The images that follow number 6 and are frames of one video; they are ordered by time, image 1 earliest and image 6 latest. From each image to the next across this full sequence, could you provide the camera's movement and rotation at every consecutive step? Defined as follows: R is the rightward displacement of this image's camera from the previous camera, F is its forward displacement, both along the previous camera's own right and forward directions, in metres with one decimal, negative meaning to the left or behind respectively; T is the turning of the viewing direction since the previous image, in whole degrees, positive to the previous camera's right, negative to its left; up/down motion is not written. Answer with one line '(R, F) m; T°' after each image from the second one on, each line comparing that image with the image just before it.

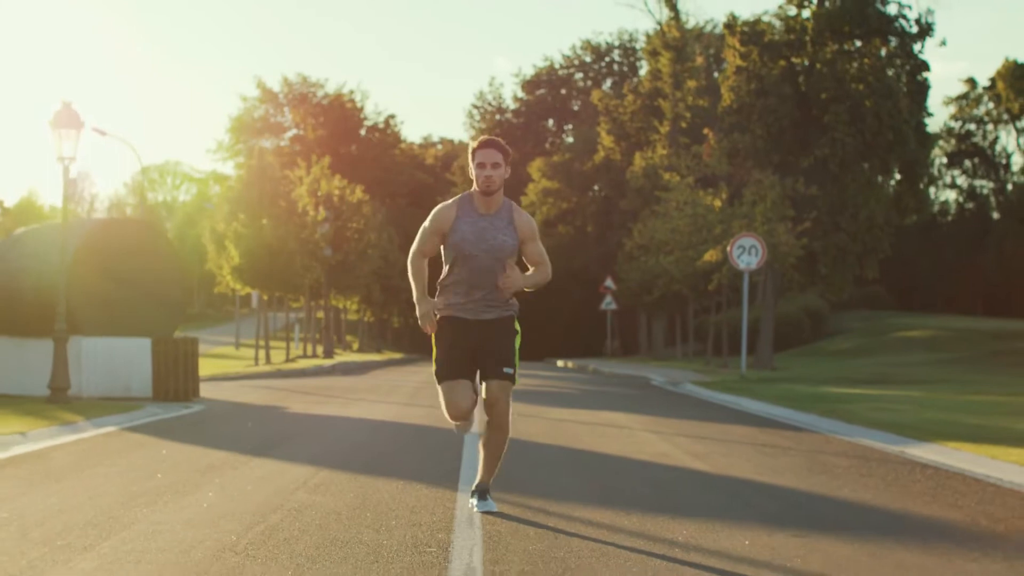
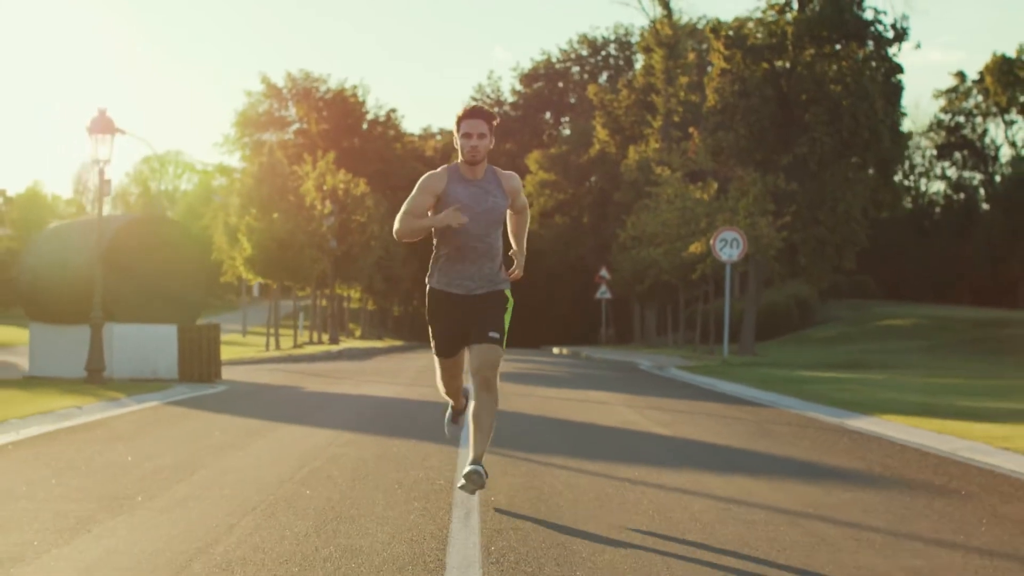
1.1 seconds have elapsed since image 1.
(+0.1, -1.9) m; 0°
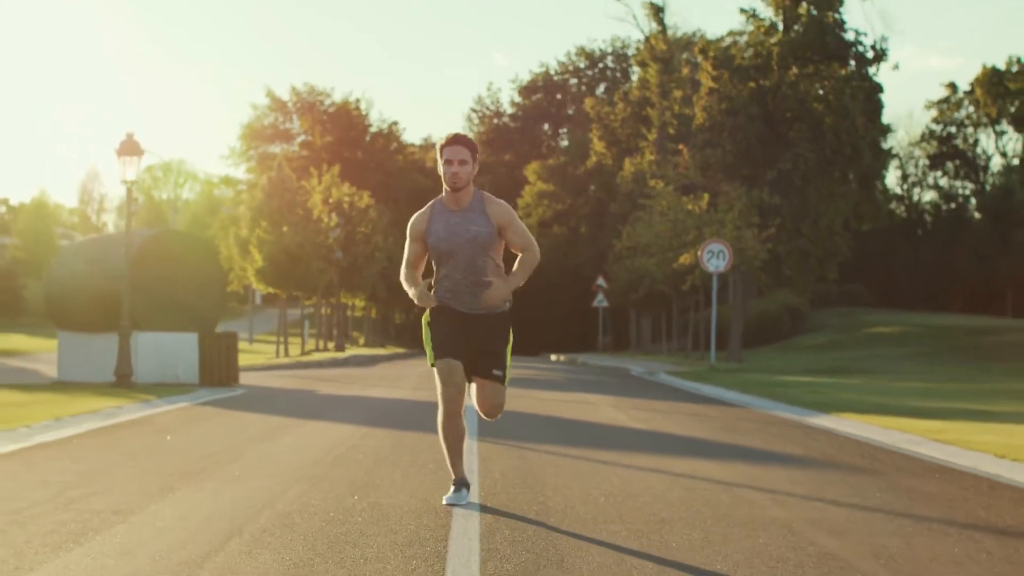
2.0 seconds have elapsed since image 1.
(0.0, -1.7) m; 0°
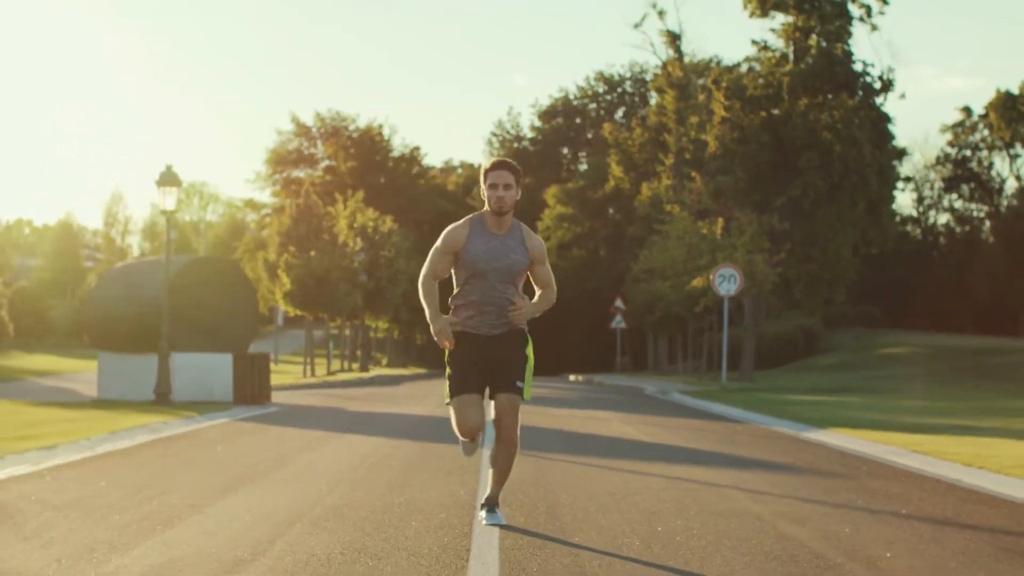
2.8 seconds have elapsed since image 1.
(0.0, -1.3) m; -1°
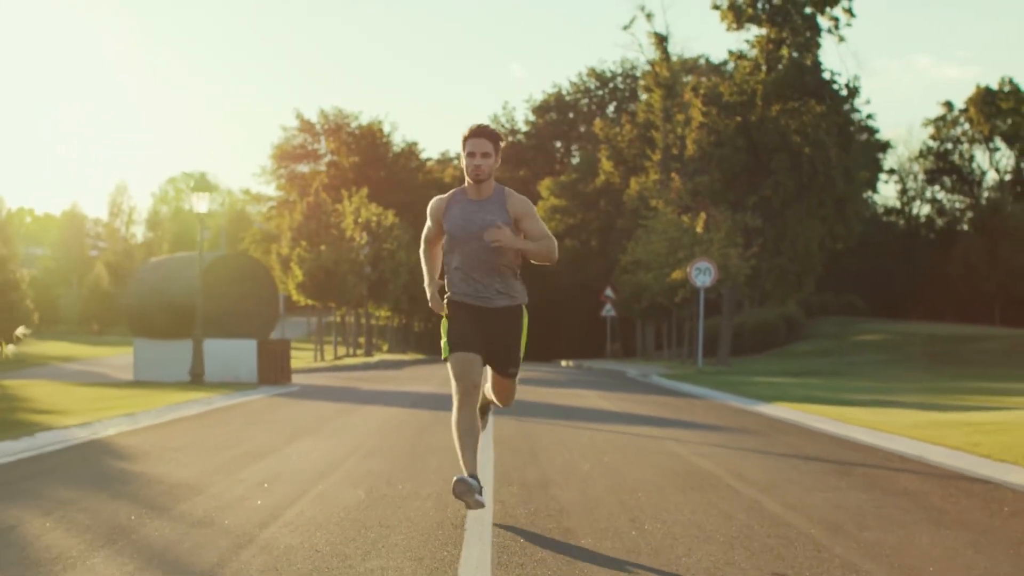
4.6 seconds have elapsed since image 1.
(0.0, -3.1) m; 0°
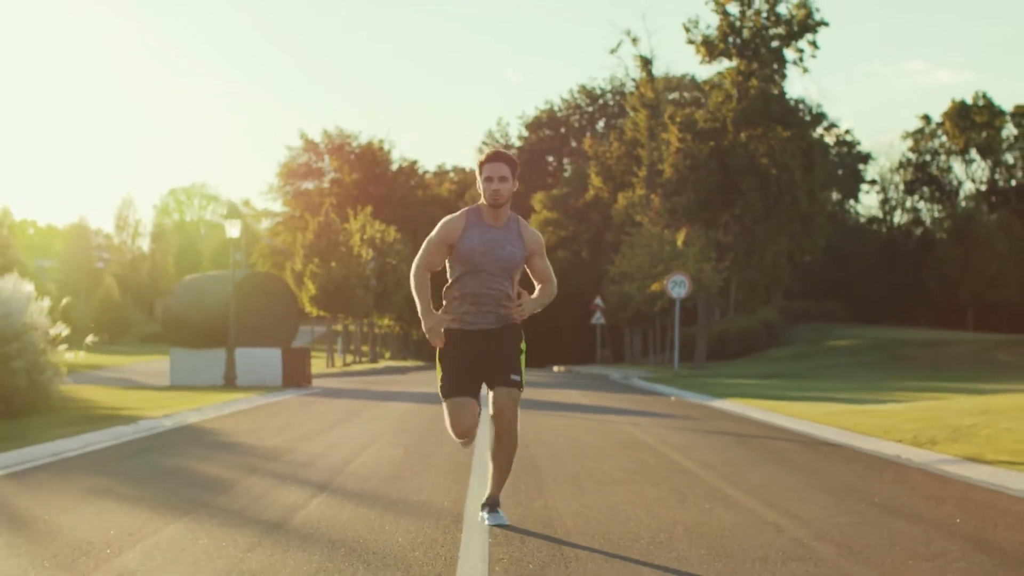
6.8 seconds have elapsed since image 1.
(+0.1, -3.9) m; 0°
